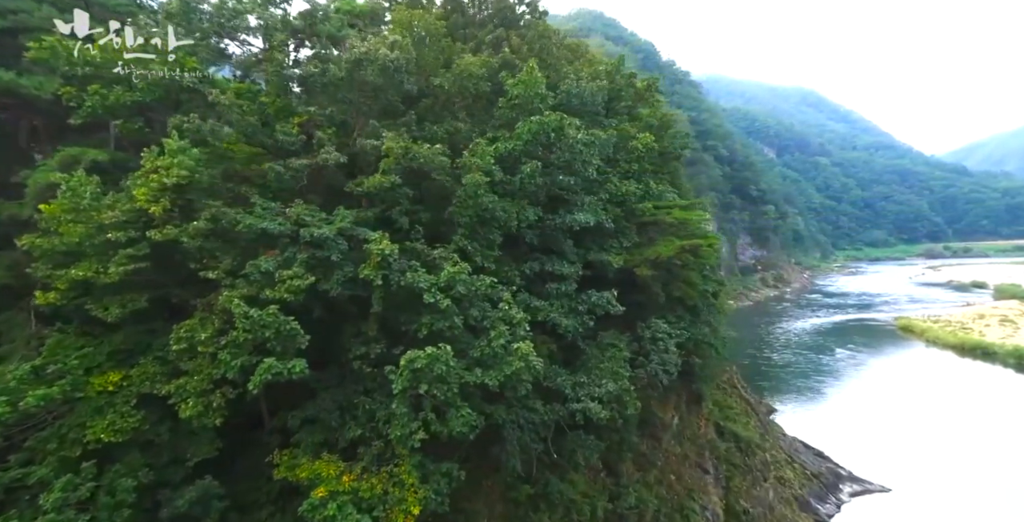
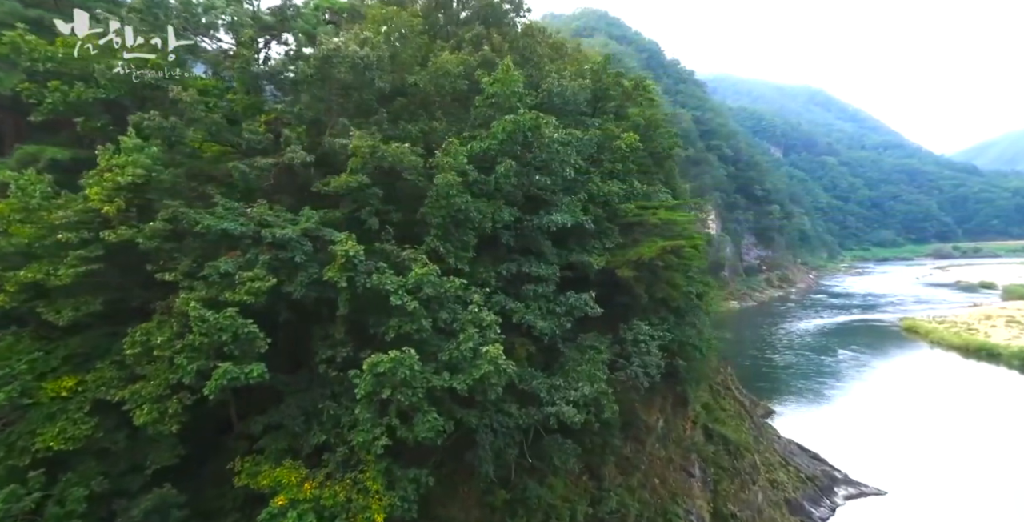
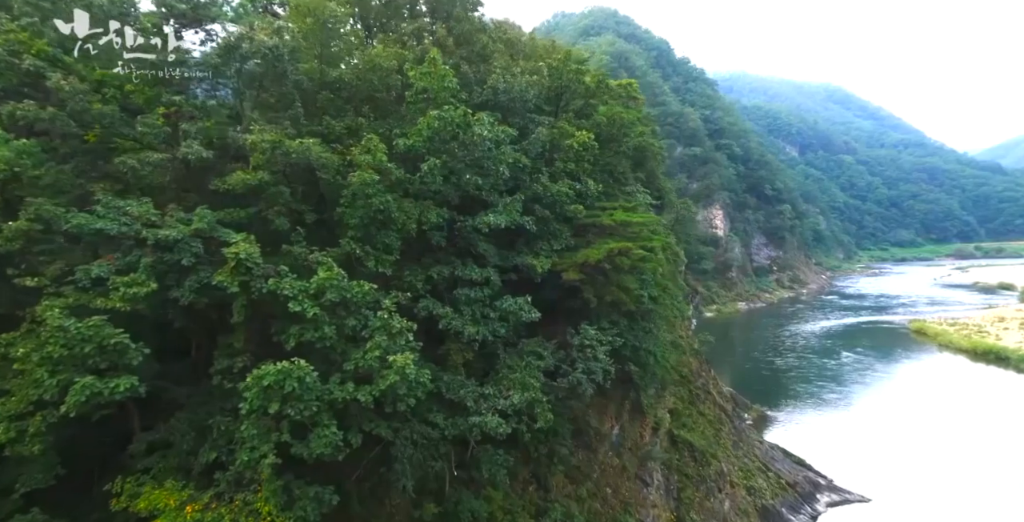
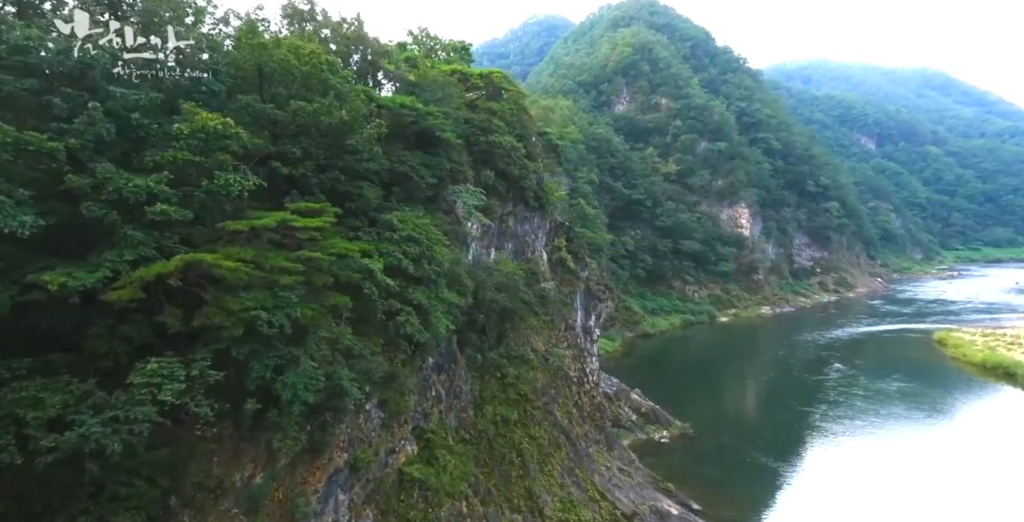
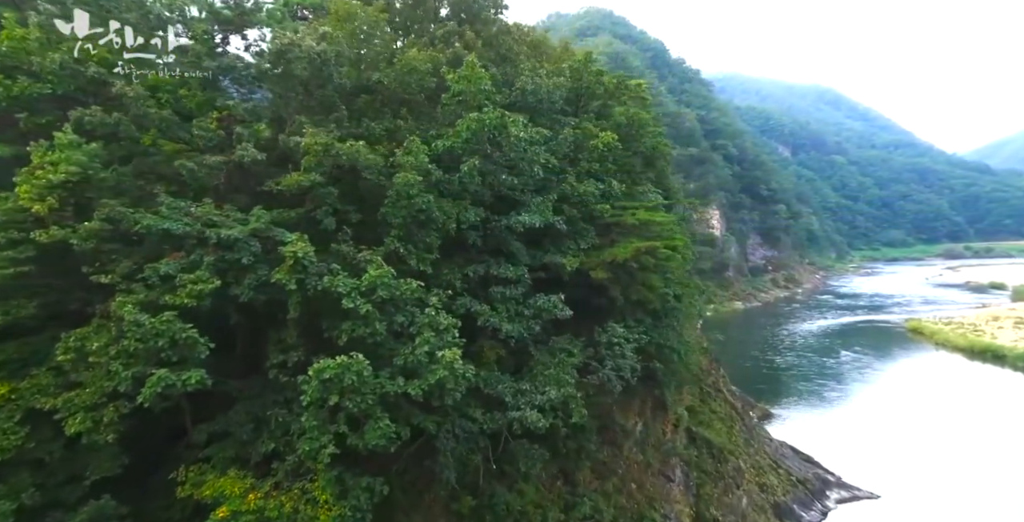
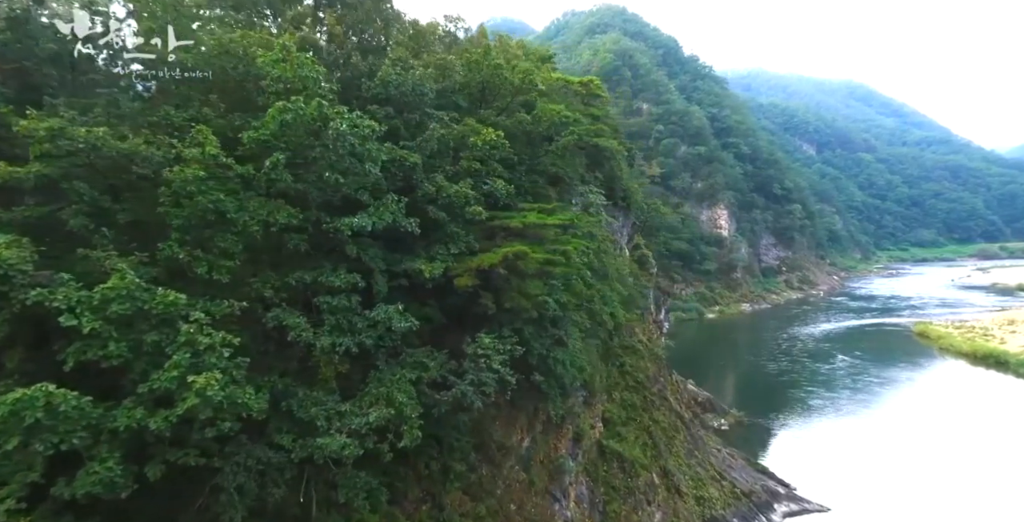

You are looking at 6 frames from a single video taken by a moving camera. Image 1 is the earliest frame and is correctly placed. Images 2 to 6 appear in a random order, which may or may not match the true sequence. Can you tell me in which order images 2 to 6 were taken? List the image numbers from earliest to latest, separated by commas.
2, 5, 3, 6, 4
